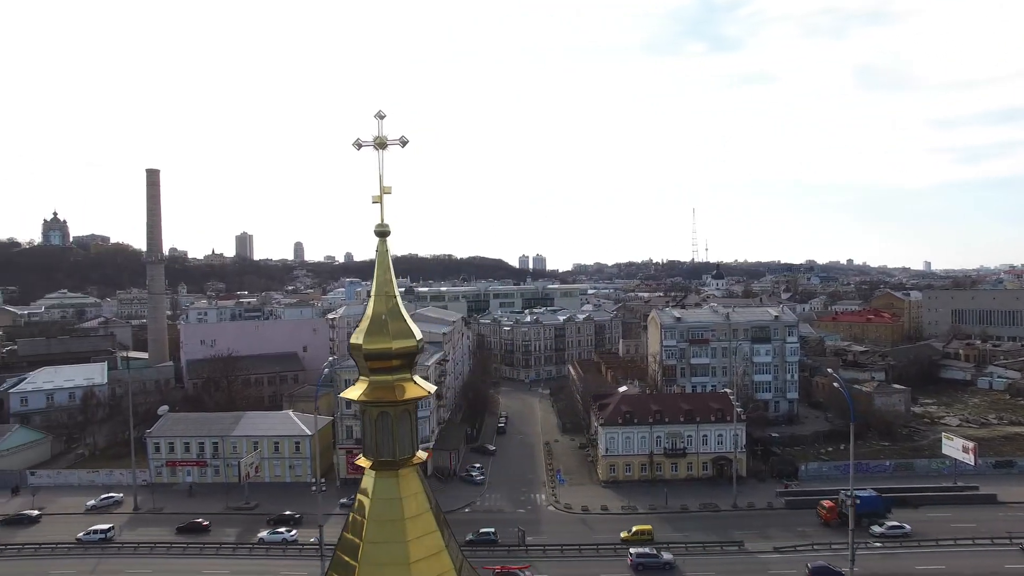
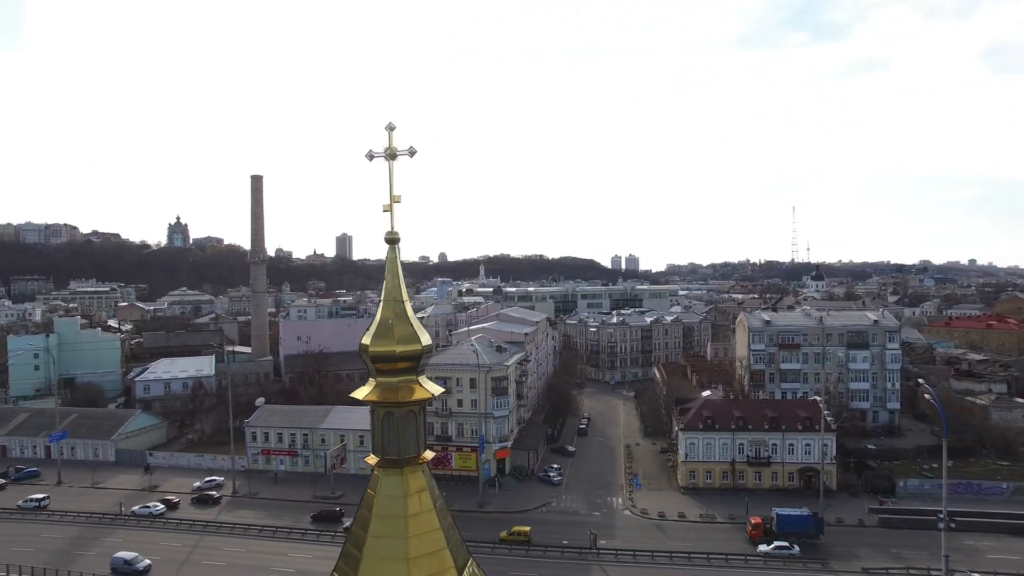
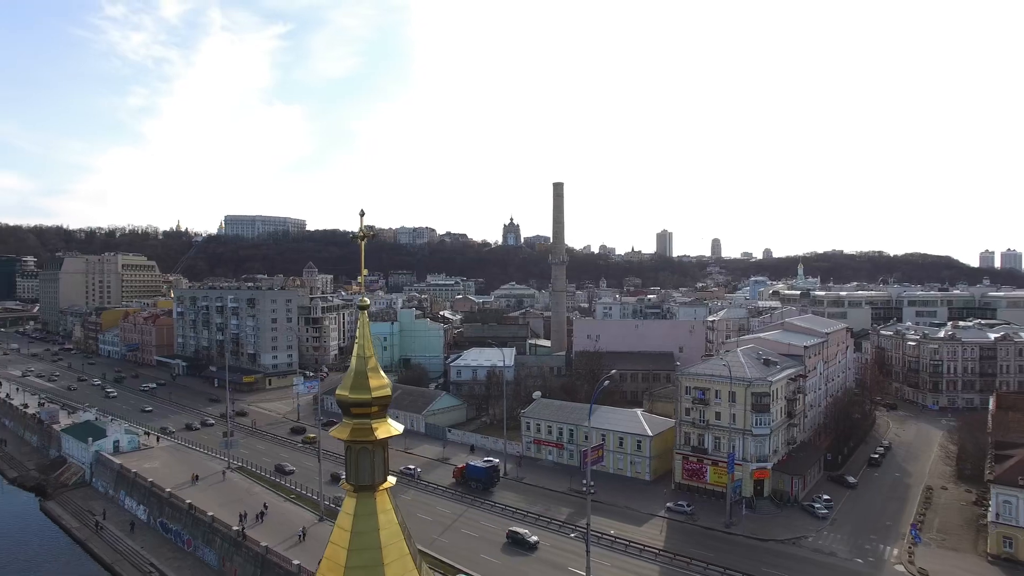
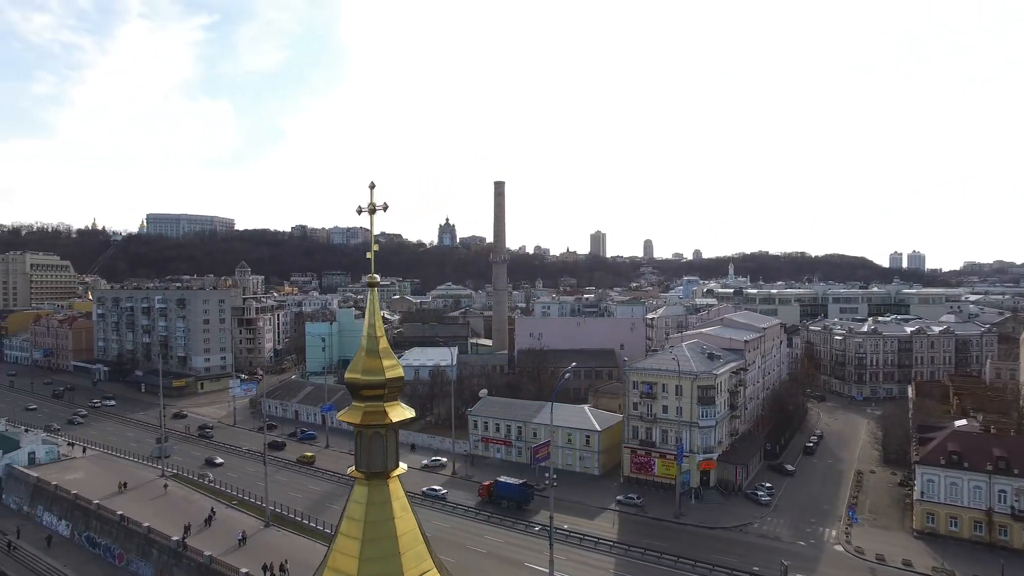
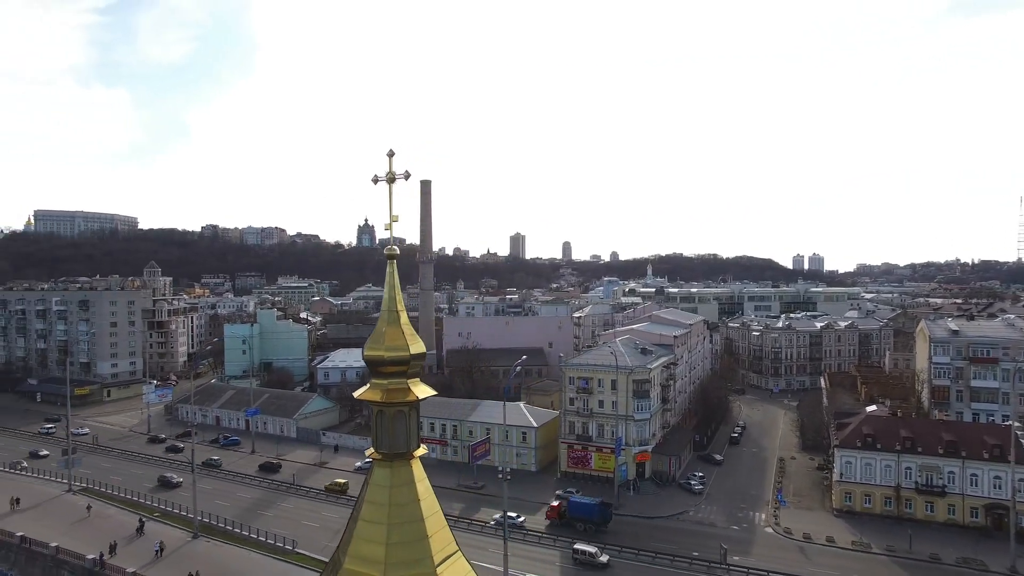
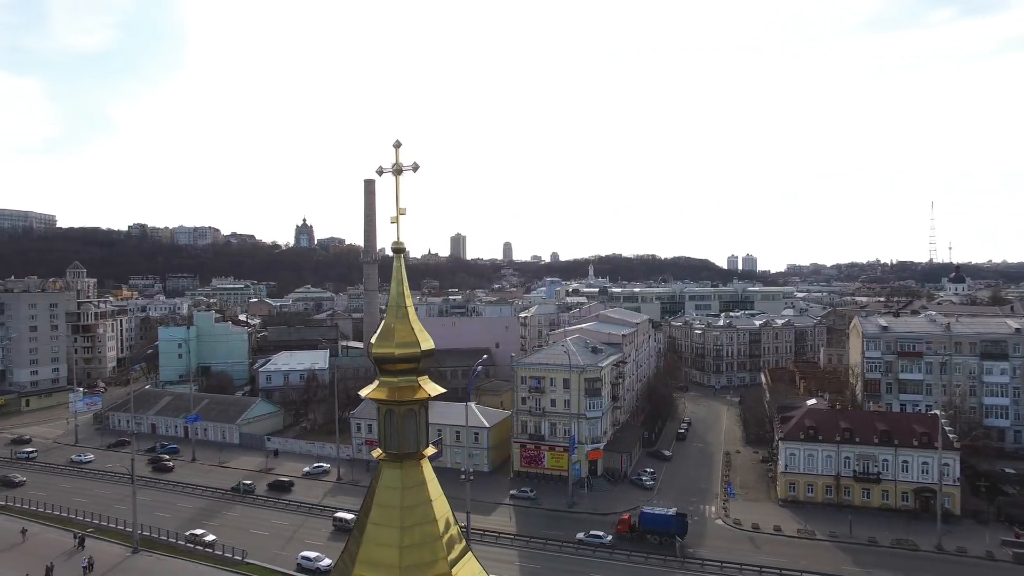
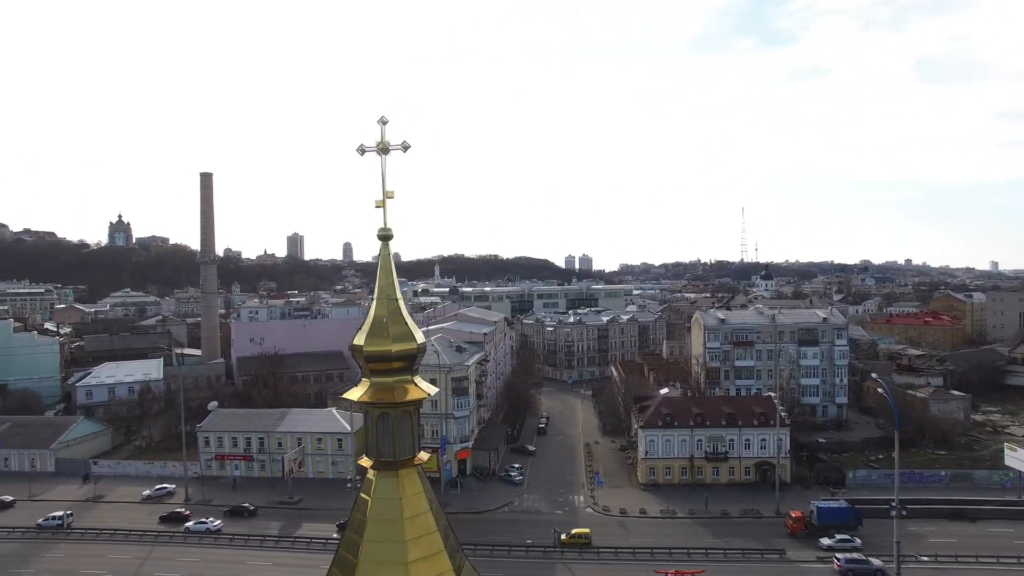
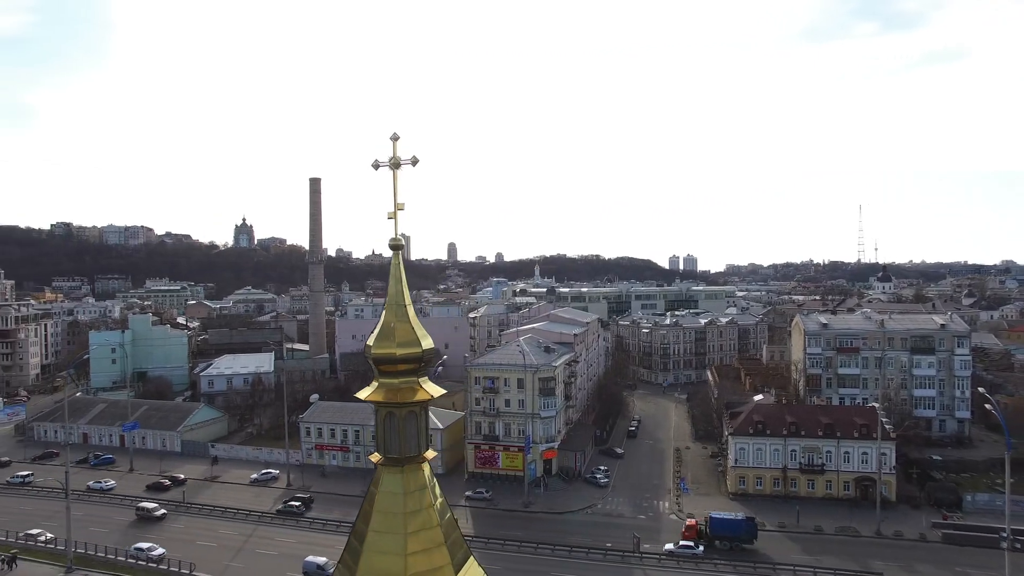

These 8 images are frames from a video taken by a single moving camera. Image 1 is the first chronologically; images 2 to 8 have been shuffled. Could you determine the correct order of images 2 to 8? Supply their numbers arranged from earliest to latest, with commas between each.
7, 2, 8, 6, 5, 4, 3
